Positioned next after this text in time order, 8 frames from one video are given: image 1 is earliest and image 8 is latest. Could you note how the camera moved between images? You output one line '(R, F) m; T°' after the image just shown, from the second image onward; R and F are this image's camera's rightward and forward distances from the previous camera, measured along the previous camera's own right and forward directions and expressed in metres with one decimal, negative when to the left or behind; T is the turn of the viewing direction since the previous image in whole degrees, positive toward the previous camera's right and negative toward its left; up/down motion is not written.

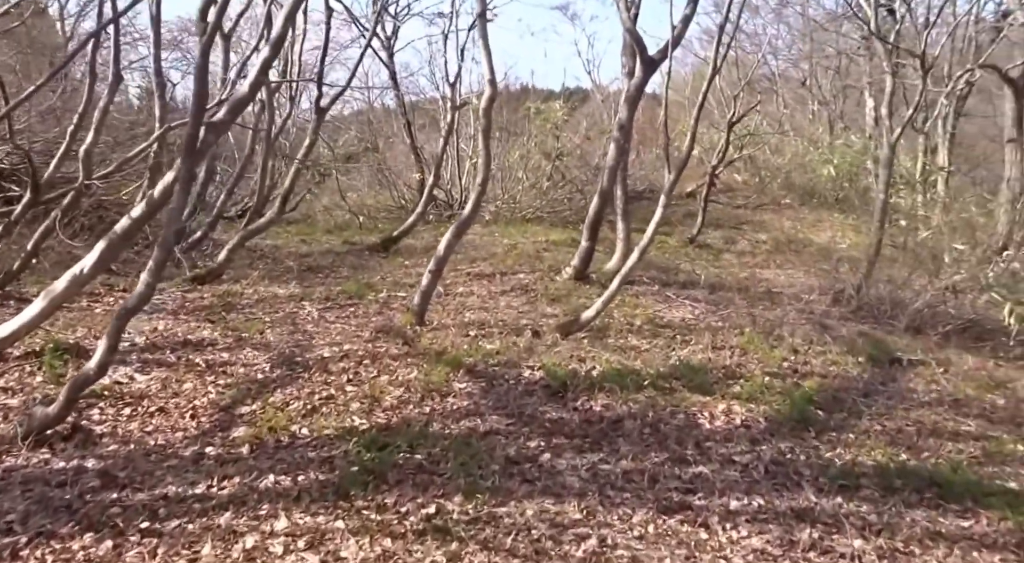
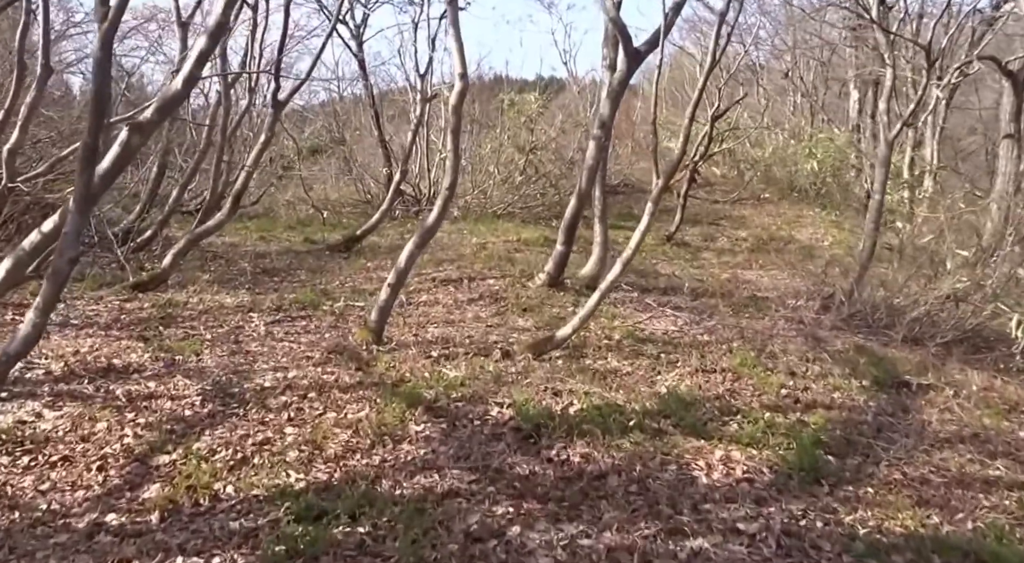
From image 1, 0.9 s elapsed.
(+0.1, +0.7) m; +1°
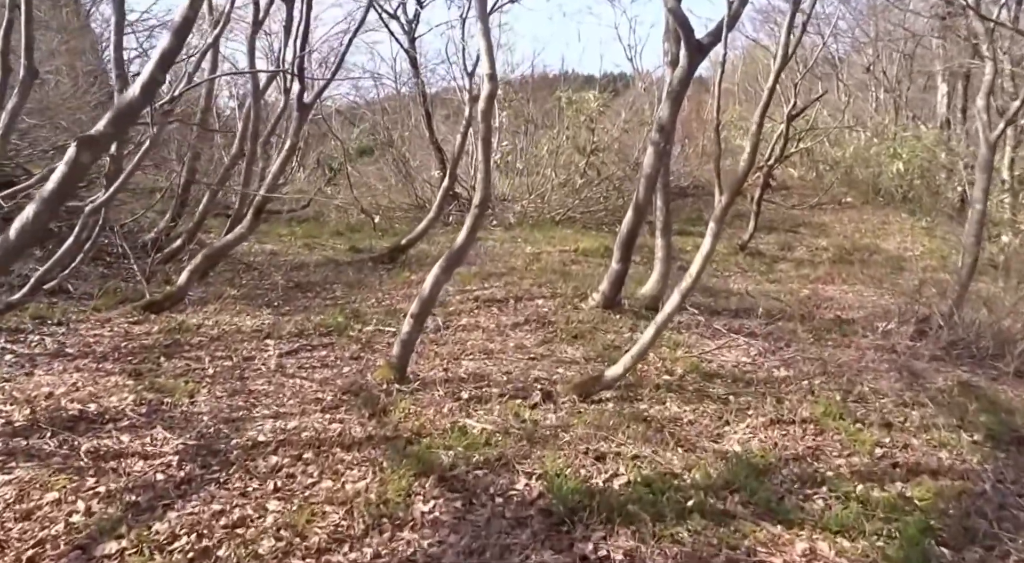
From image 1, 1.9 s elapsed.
(+0.2, +0.9) m; -4°
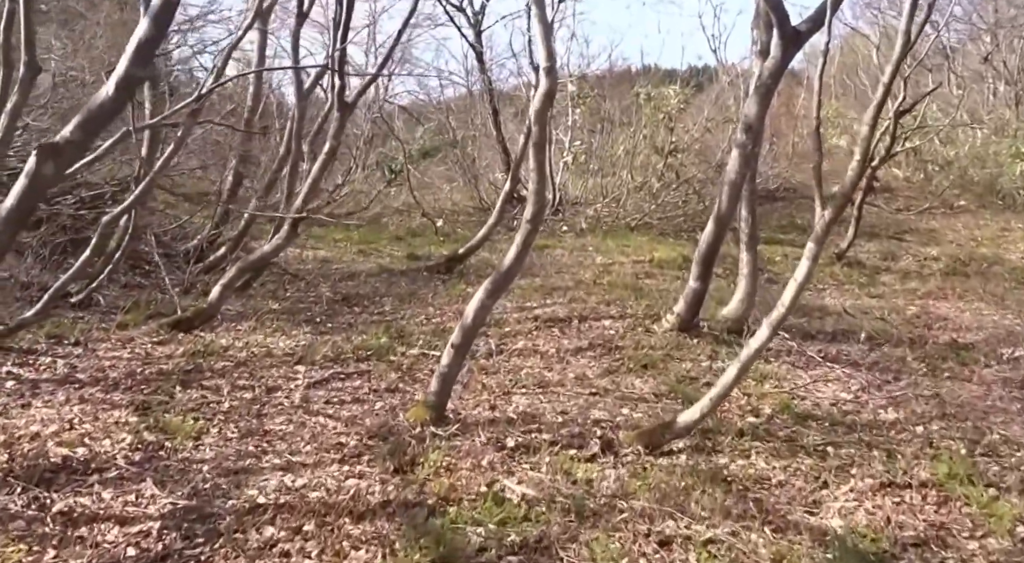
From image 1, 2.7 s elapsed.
(+0.1, +0.9) m; -5°
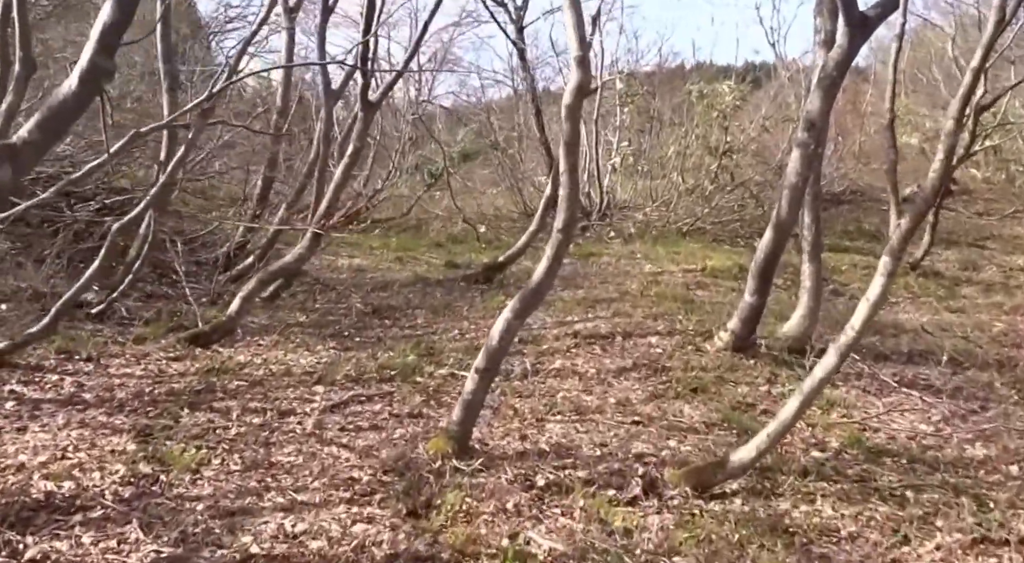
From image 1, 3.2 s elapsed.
(+0.1, +0.5) m; -3°
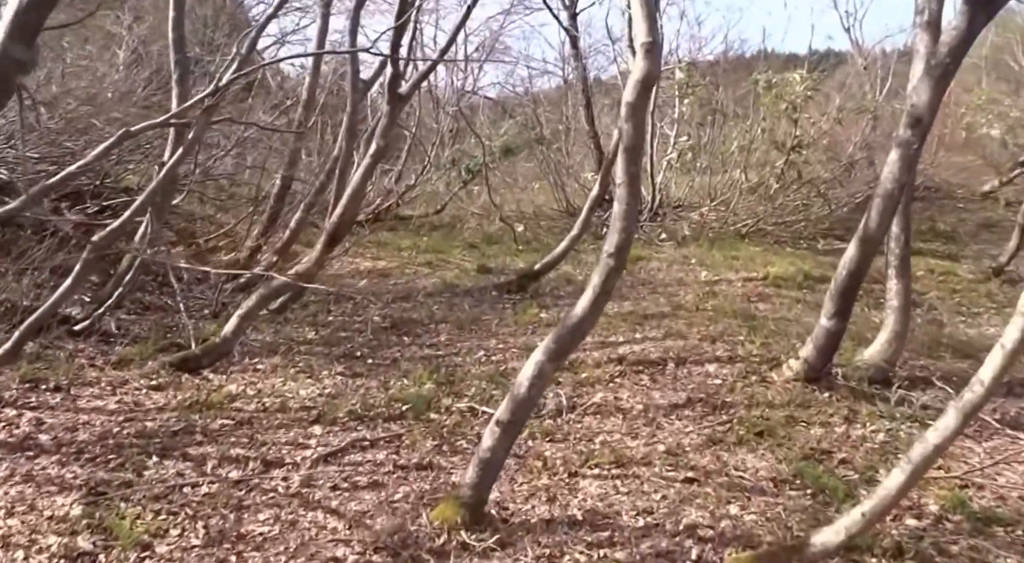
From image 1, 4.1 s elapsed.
(+0.1, +0.9) m; -3°
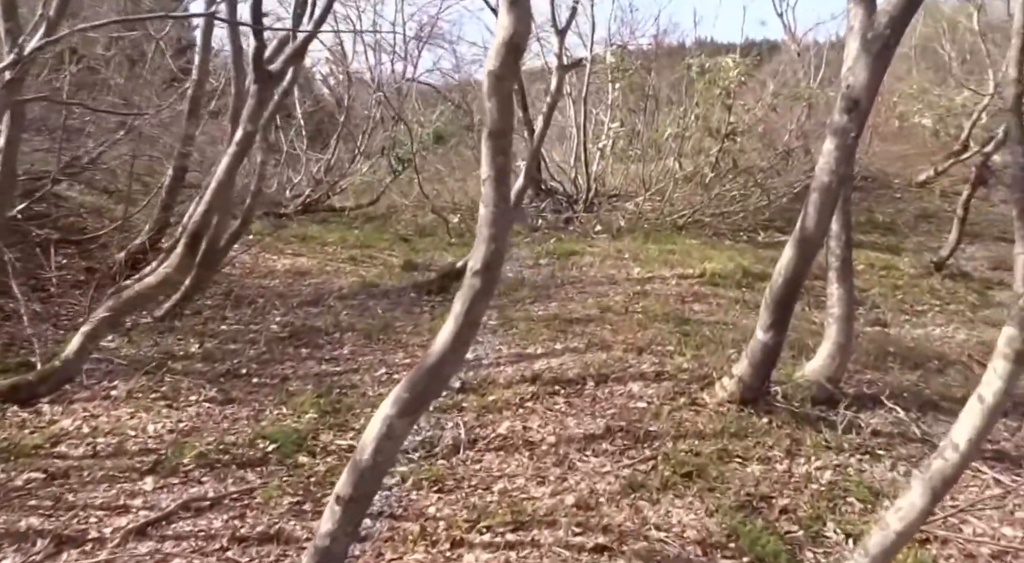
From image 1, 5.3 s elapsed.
(+0.3, +0.8) m; +3°
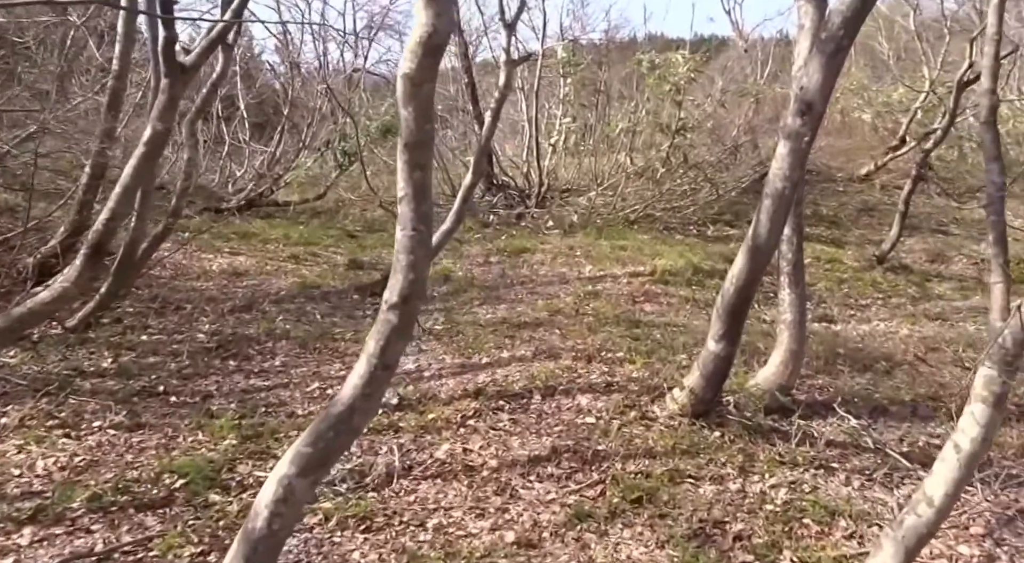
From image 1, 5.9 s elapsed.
(+0.1, +0.4) m; +3°
